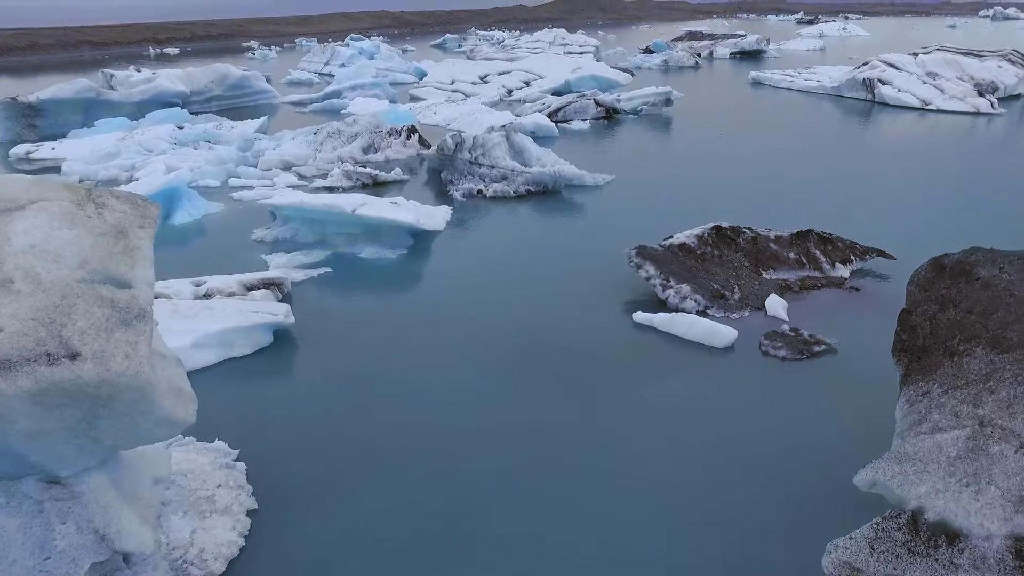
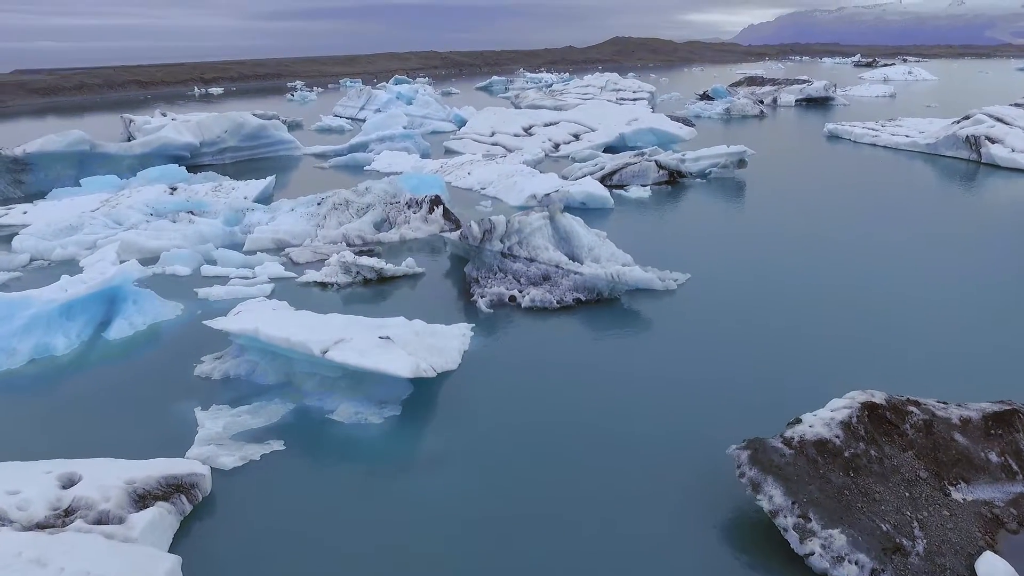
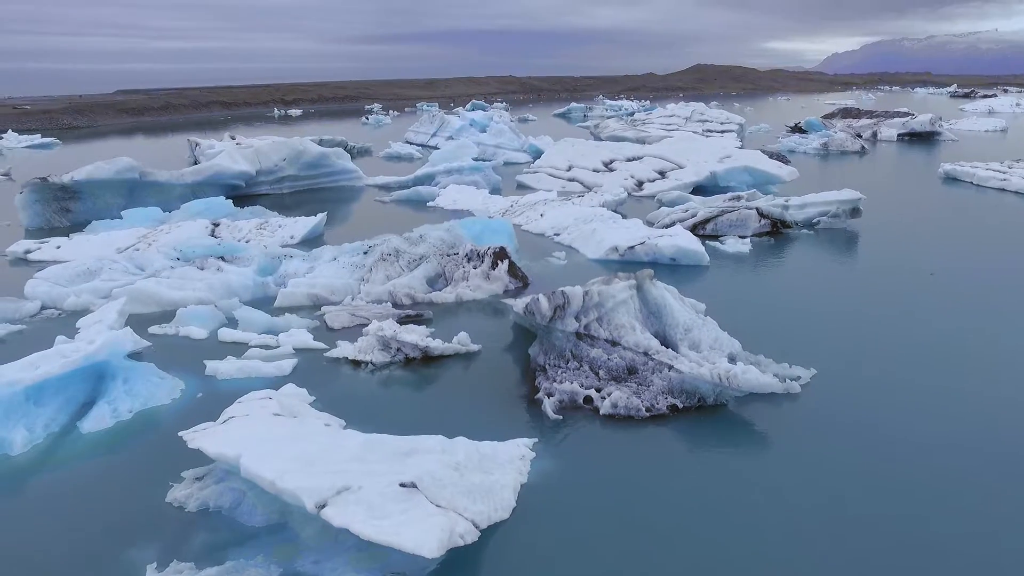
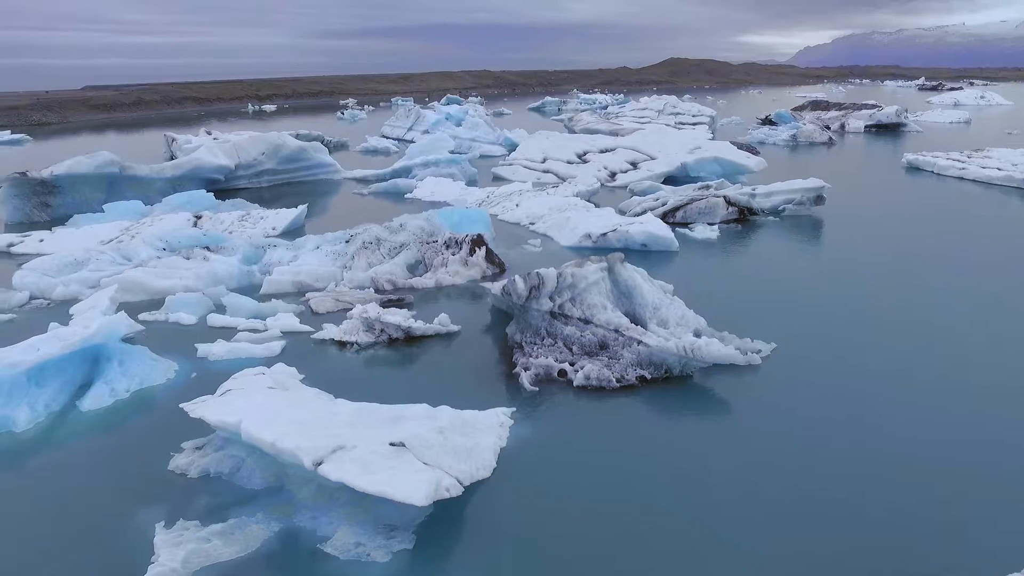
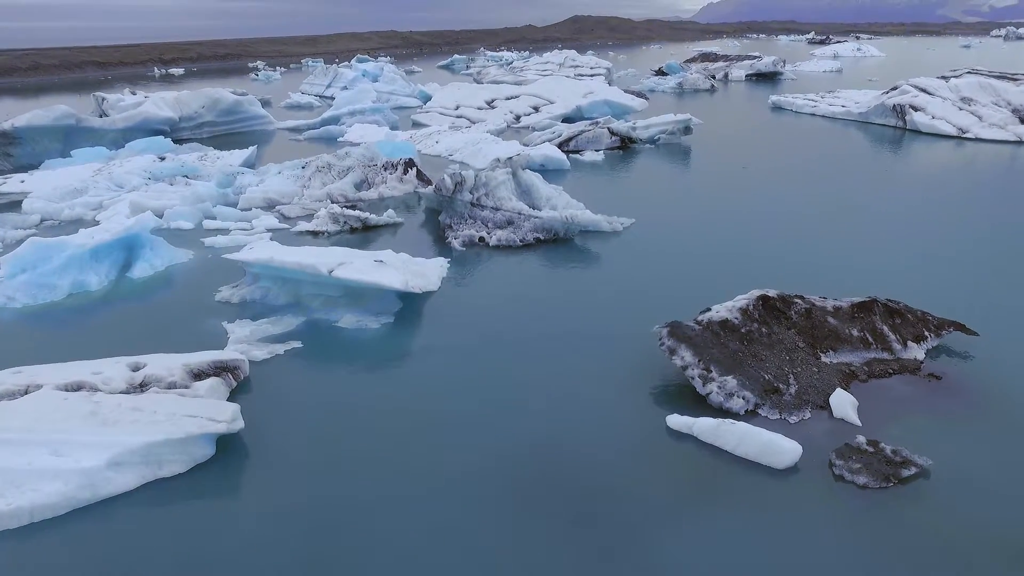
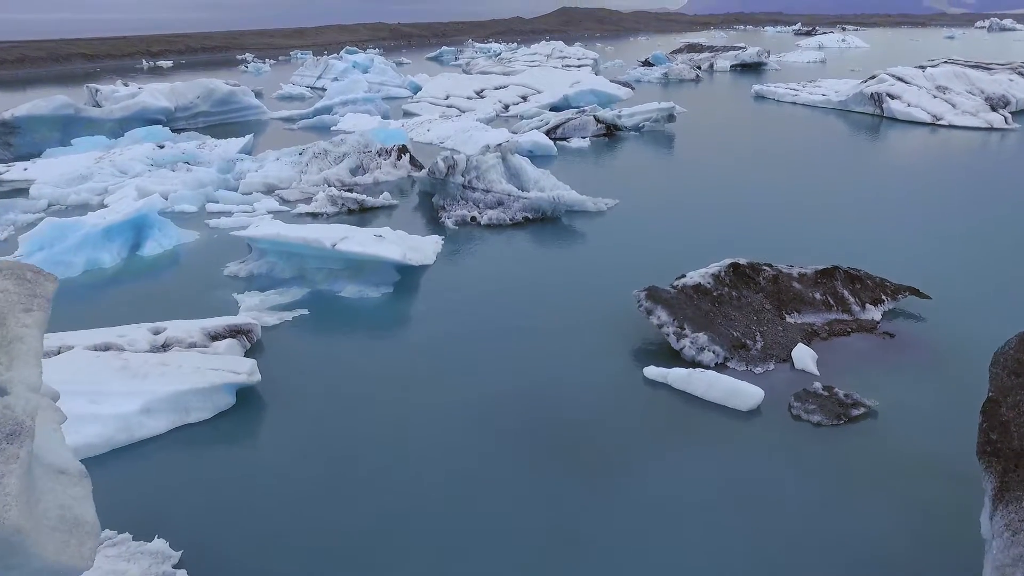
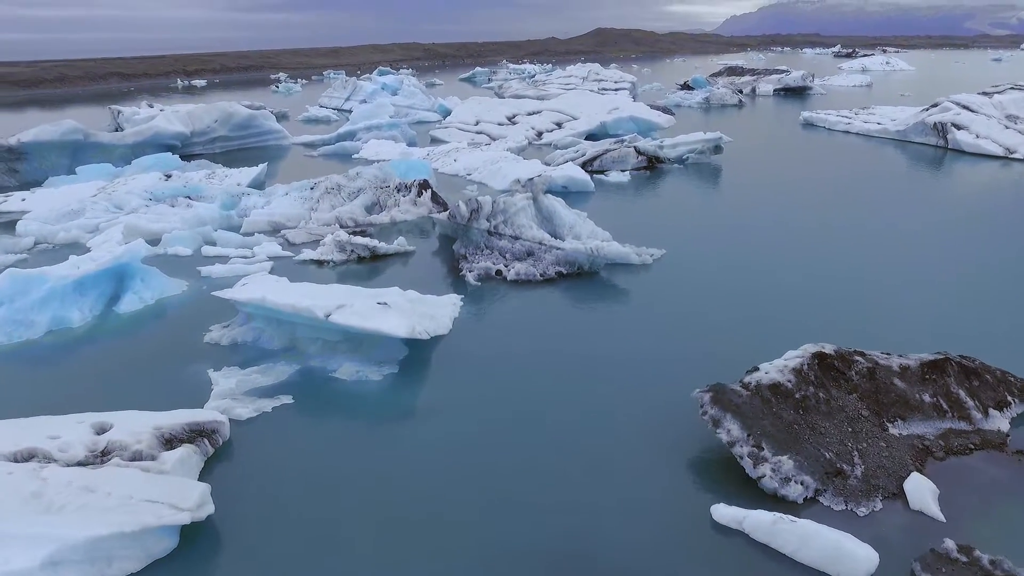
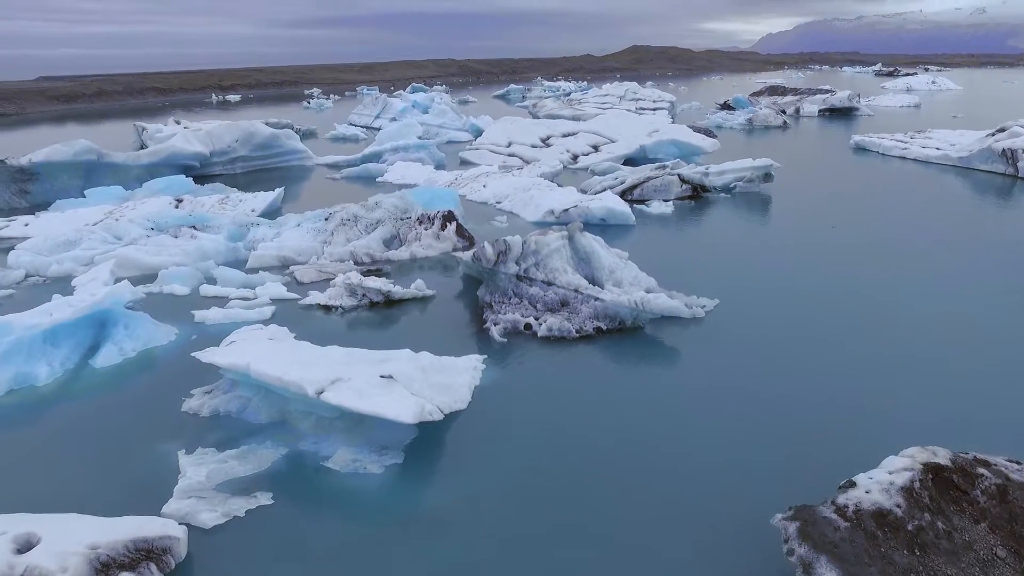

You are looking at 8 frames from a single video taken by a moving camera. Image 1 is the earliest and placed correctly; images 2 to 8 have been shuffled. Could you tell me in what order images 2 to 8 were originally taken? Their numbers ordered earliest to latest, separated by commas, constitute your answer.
6, 5, 7, 2, 8, 4, 3
